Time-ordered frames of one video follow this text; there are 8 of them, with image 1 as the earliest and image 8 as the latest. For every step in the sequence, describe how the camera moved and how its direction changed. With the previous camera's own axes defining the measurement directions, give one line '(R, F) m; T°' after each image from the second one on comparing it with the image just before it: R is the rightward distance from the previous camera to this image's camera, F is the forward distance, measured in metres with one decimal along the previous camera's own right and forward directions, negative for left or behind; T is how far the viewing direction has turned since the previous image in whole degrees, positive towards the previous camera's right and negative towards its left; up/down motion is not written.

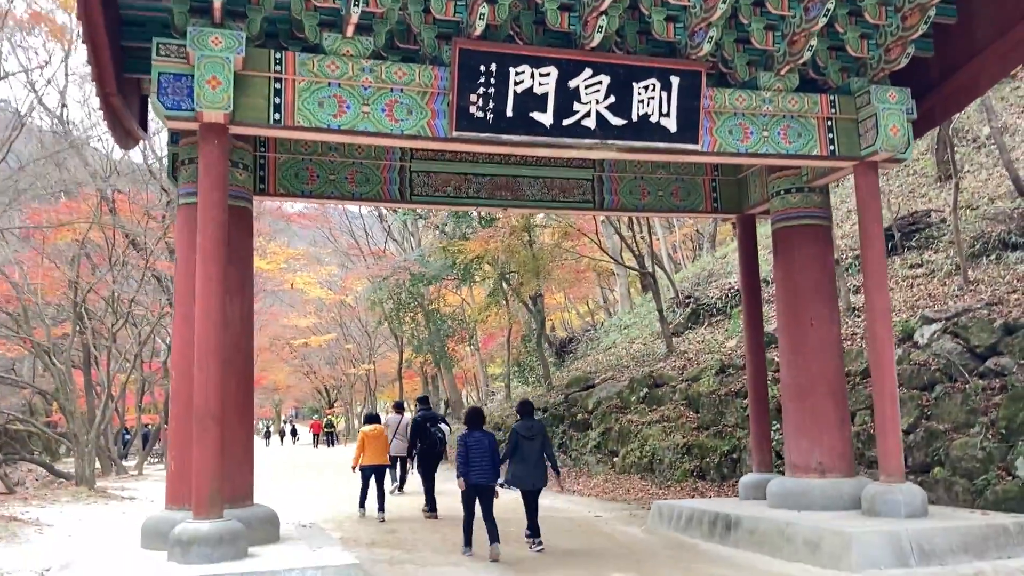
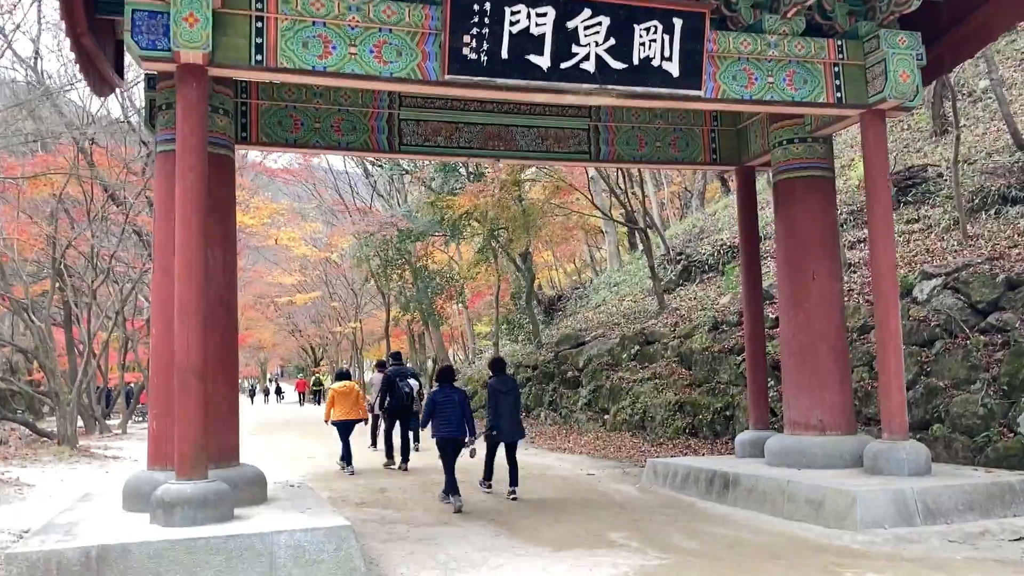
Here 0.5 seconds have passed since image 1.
(-0.1, +0.3) m; +1°
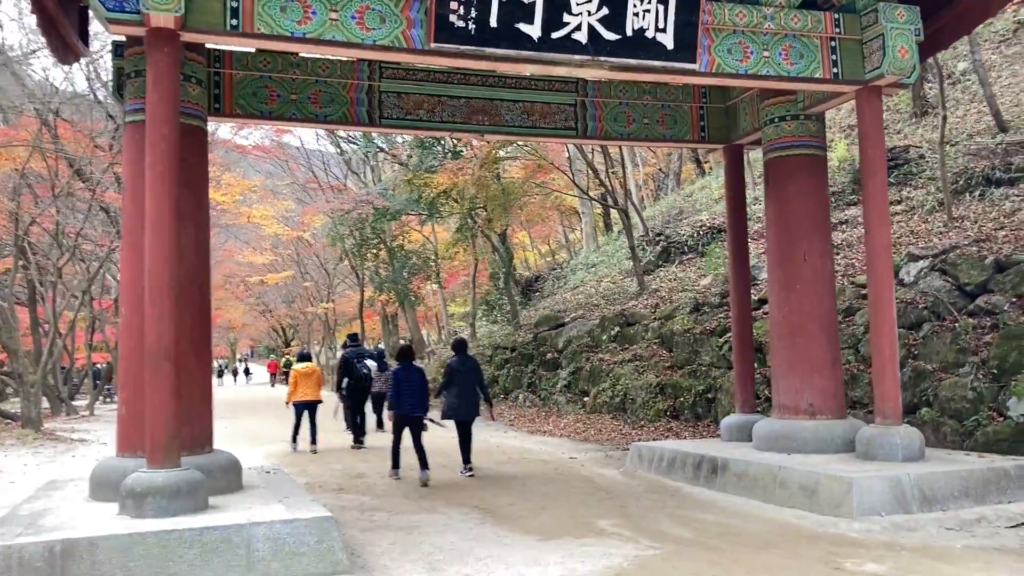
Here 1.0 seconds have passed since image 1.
(-0.1, +0.2) m; +2°
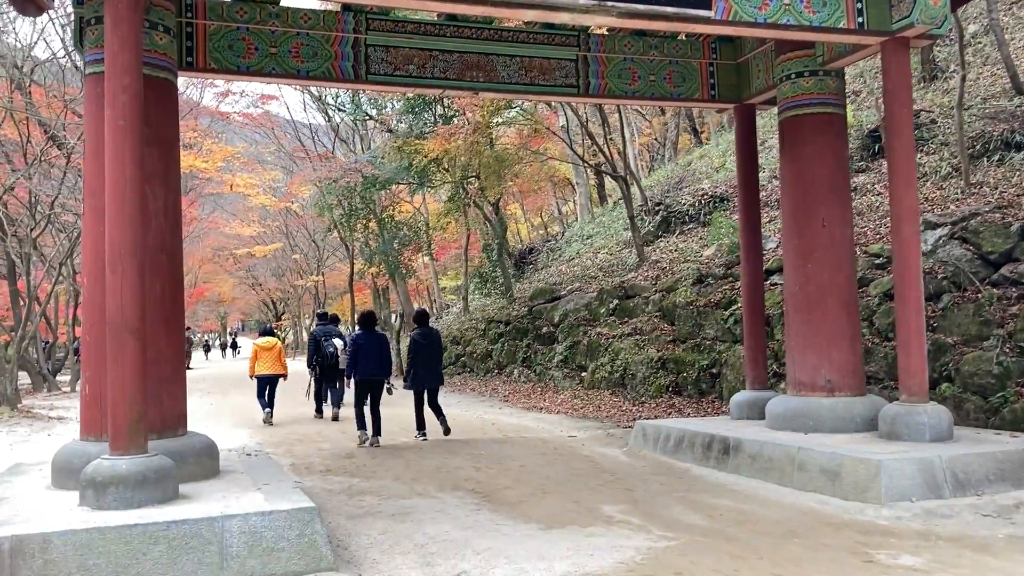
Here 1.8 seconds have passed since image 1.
(0.0, +0.5) m; 0°
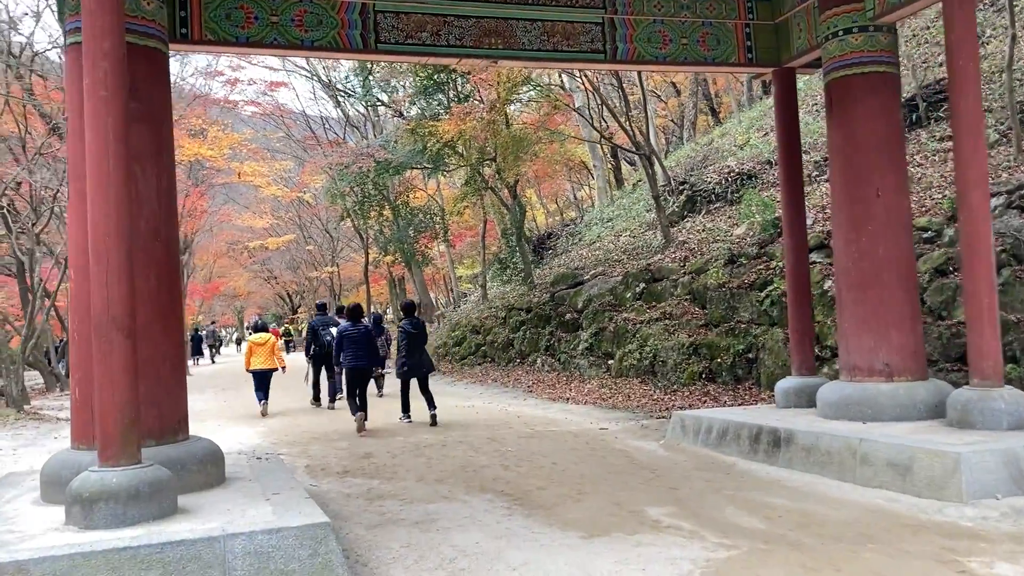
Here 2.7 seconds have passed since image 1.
(-0.1, +0.6) m; -1°
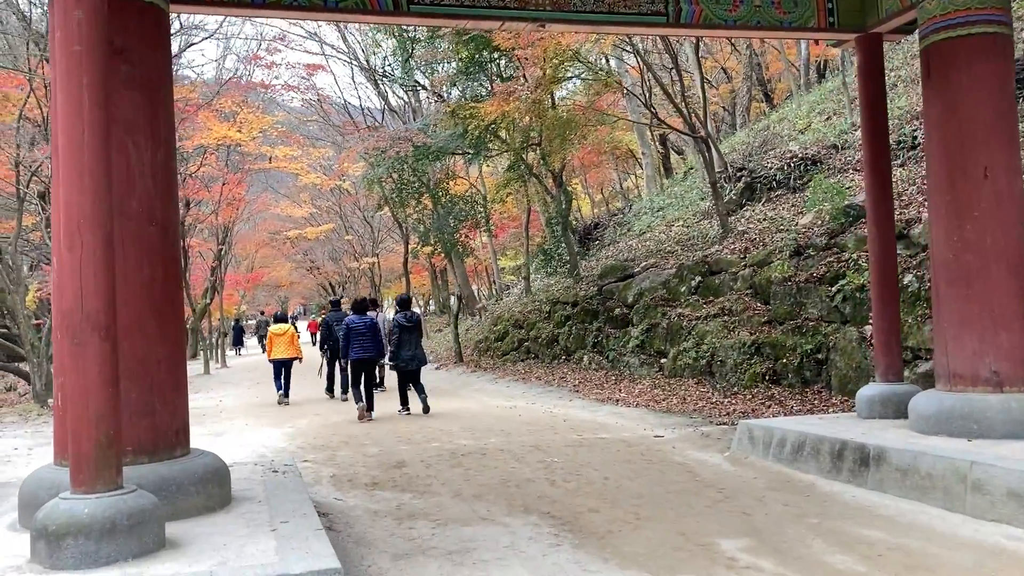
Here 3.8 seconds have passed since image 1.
(0.0, +0.8) m; -3°
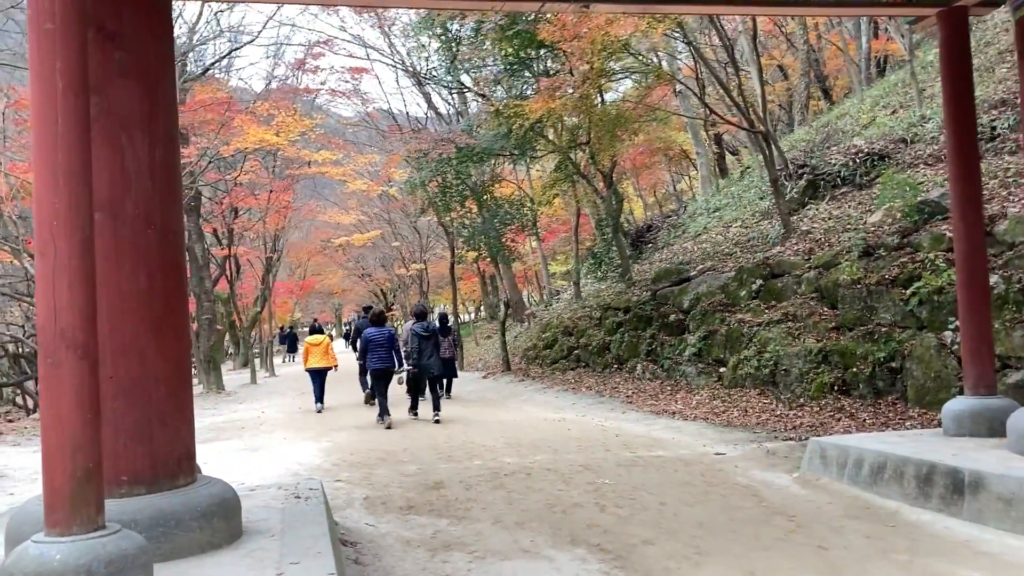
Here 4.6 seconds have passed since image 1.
(+0.1, +0.6) m; -3°
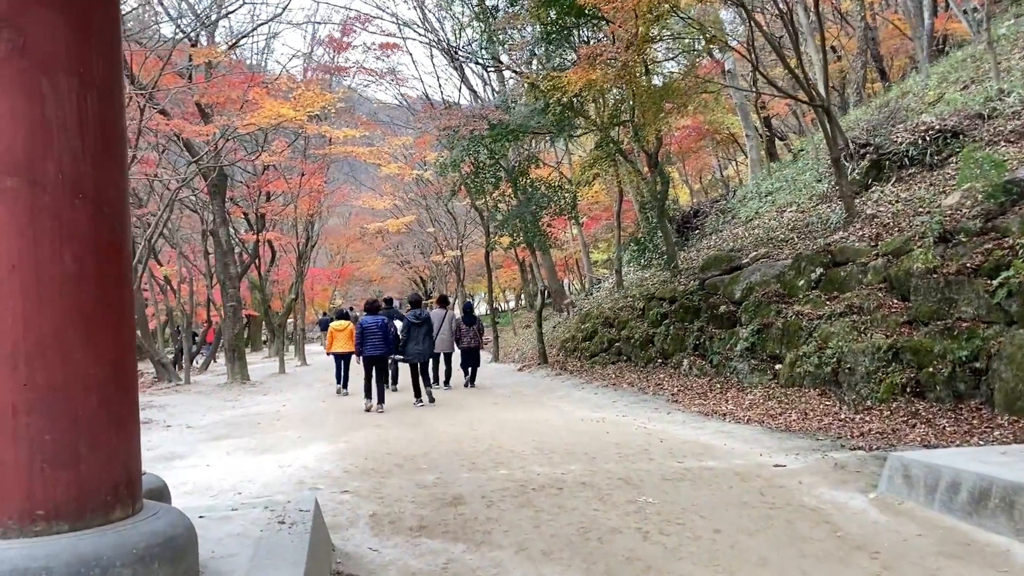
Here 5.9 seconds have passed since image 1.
(+0.1, +0.9) m; -3°
